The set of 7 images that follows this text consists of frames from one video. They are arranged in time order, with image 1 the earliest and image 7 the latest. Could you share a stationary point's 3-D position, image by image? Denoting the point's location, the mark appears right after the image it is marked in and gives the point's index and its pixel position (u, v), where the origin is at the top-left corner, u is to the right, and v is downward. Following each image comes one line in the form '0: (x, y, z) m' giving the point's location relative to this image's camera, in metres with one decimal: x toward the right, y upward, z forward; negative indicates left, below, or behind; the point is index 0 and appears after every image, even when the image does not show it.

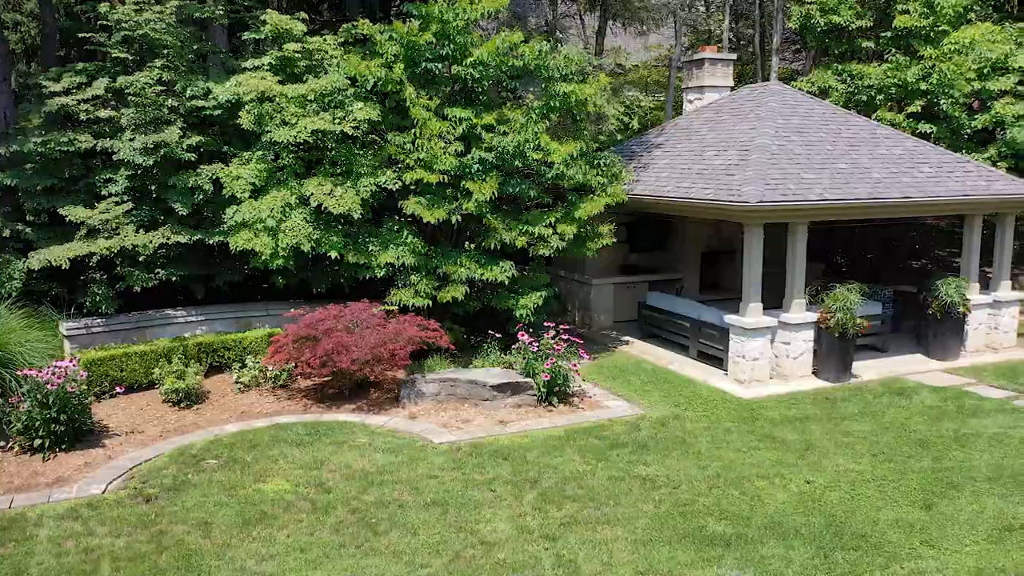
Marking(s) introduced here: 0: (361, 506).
0: (-1.1, -1.6, +6.0) m
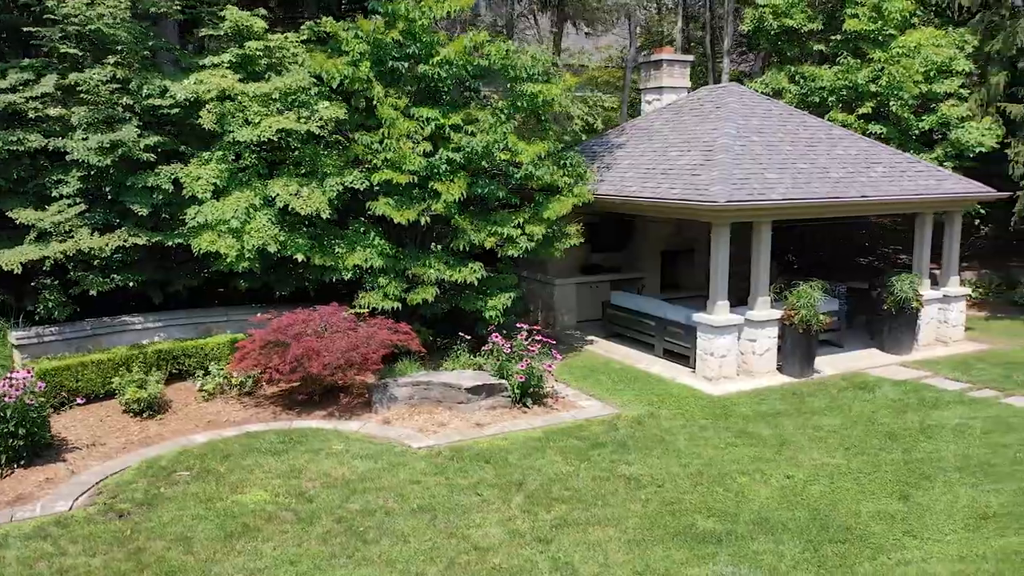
0: (-1.2, -1.6, +5.9) m
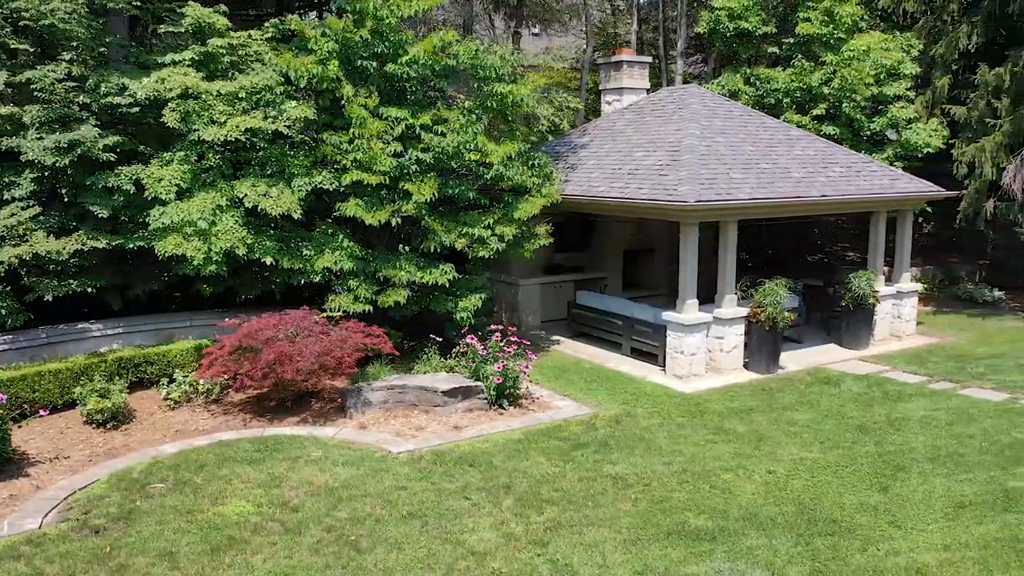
0: (-1.2, -1.7, +5.8) m
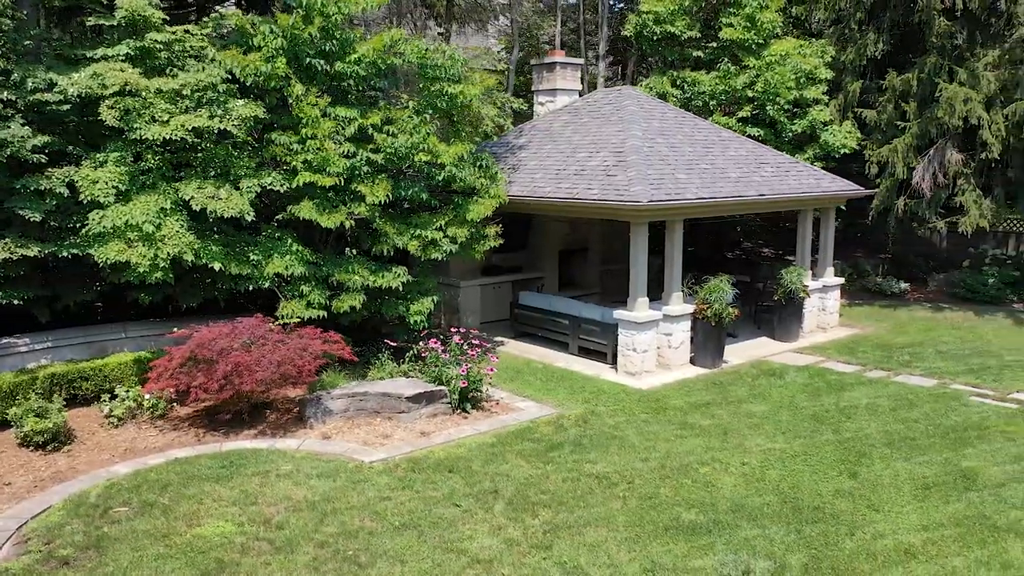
0: (-1.3, -1.7, +5.5) m
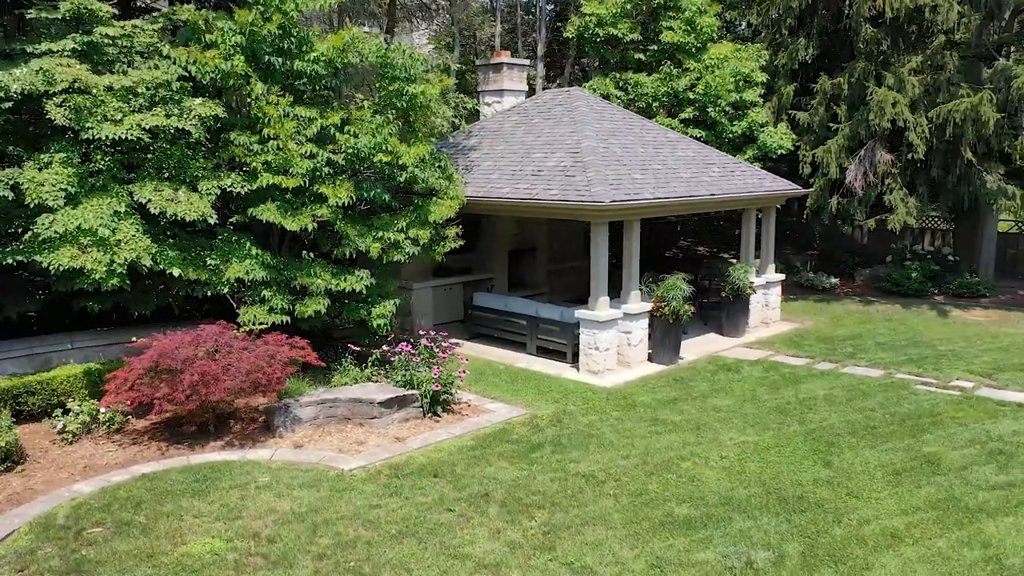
0: (-1.2, -1.7, +5.4) m
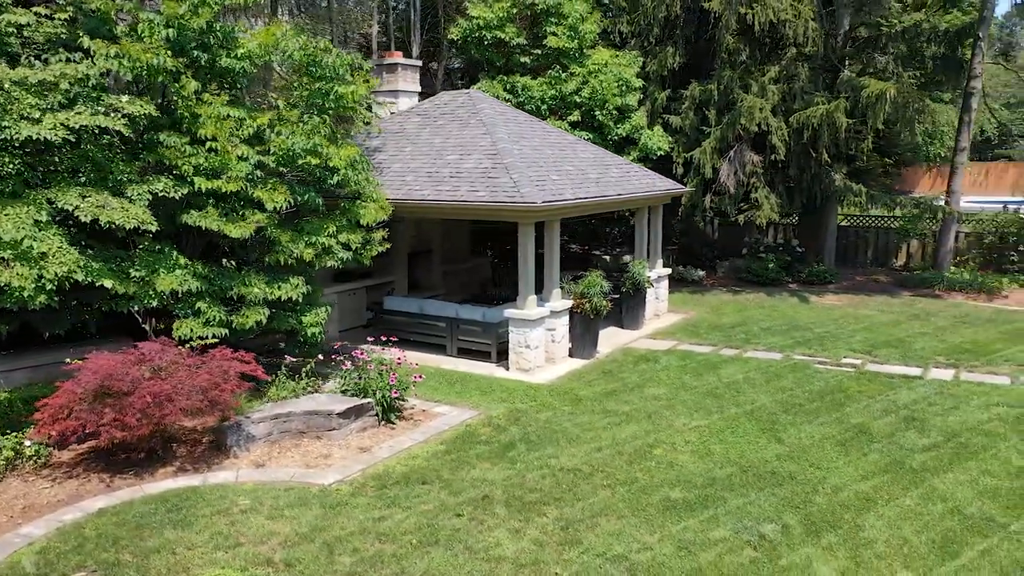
0: (-1.0, -1.8, +5.2) m
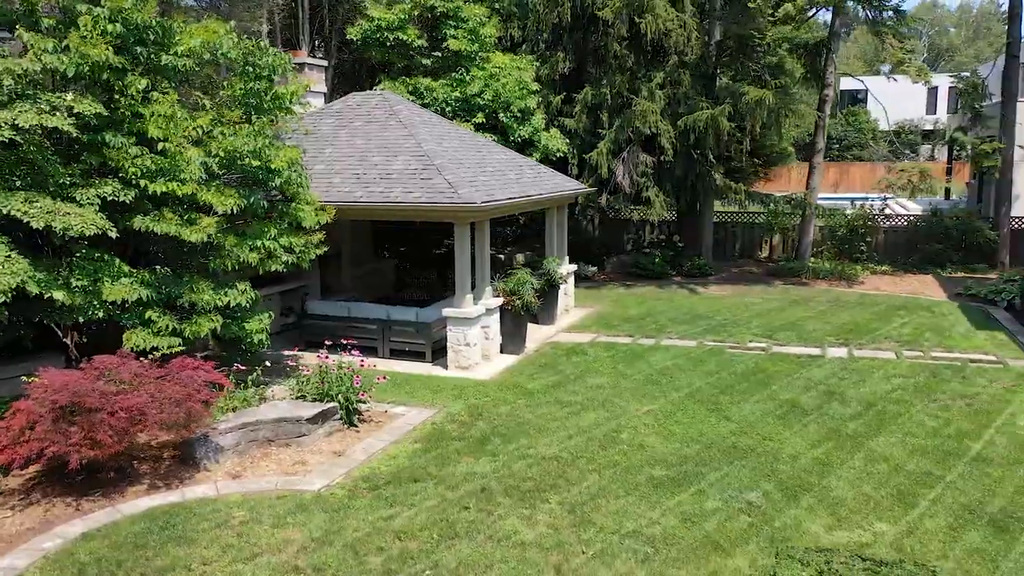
0: (-0.8, -1.8, +5.2) m
